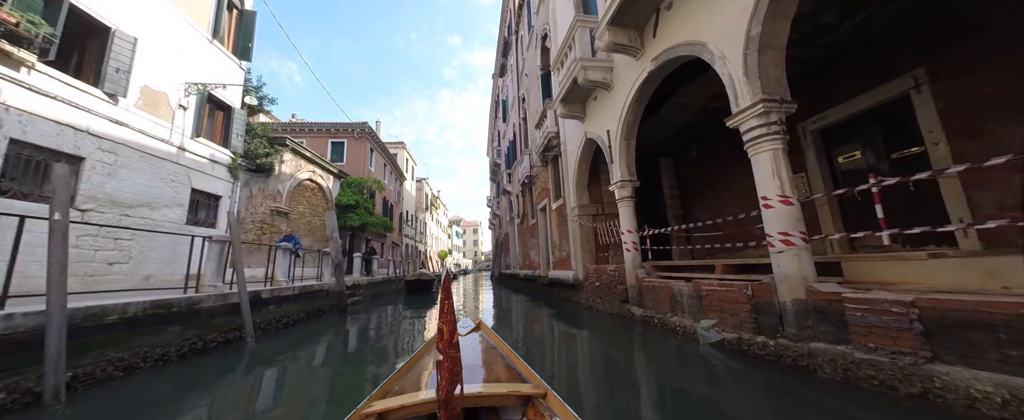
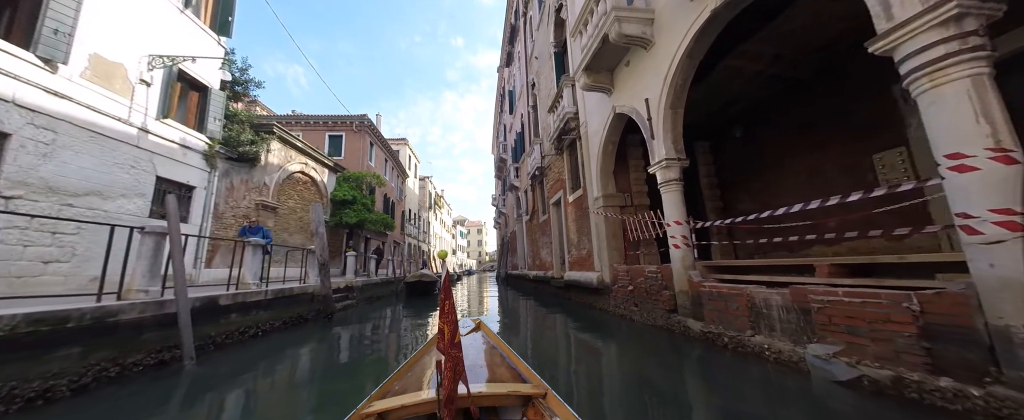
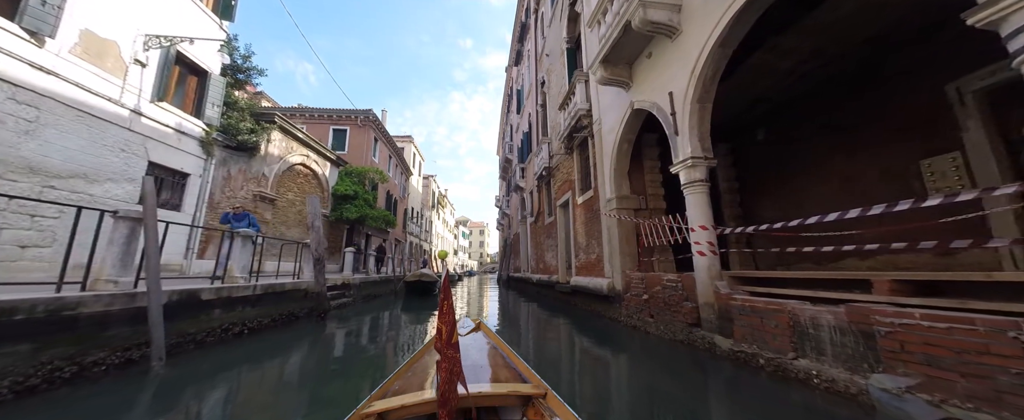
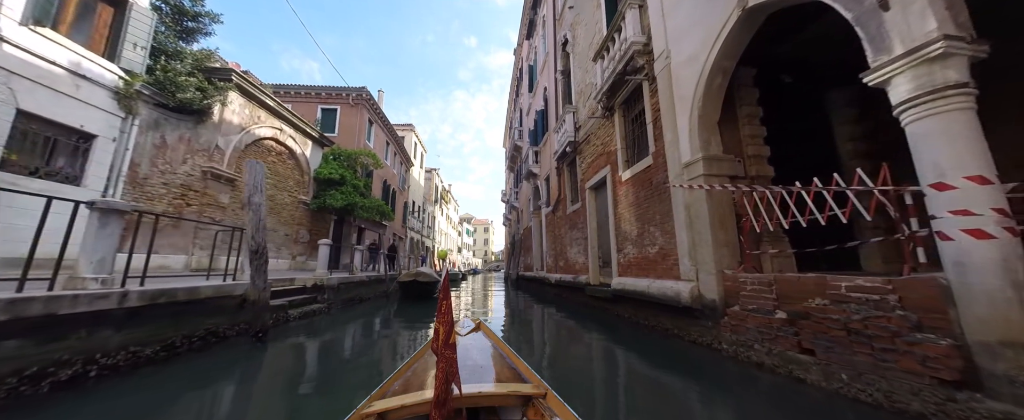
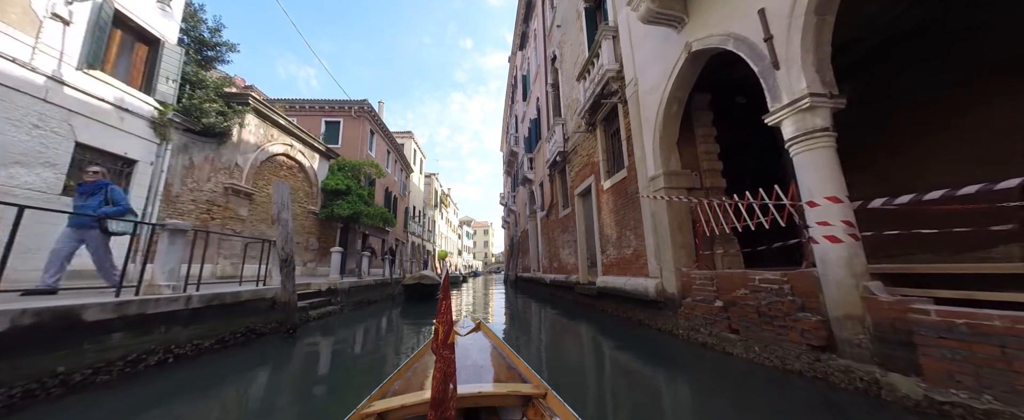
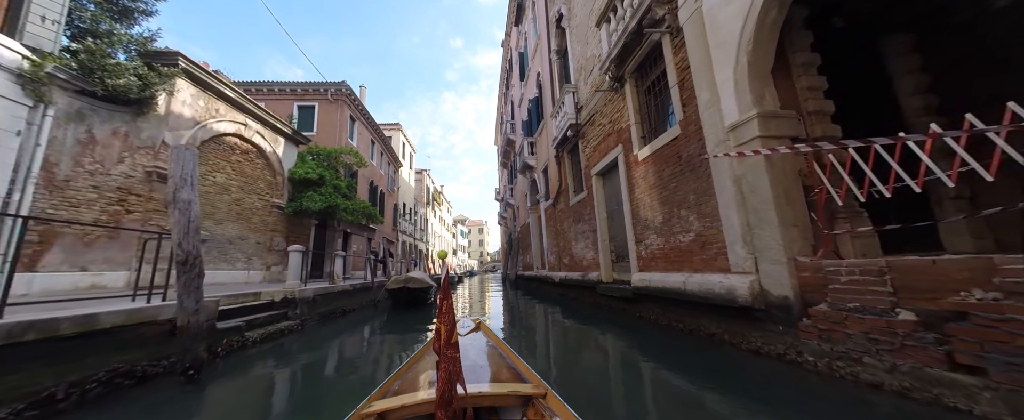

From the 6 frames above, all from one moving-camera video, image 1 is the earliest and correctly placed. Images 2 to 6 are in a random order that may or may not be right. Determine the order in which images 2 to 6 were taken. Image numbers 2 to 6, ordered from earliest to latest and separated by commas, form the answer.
2, 3, 5, 4, 6
